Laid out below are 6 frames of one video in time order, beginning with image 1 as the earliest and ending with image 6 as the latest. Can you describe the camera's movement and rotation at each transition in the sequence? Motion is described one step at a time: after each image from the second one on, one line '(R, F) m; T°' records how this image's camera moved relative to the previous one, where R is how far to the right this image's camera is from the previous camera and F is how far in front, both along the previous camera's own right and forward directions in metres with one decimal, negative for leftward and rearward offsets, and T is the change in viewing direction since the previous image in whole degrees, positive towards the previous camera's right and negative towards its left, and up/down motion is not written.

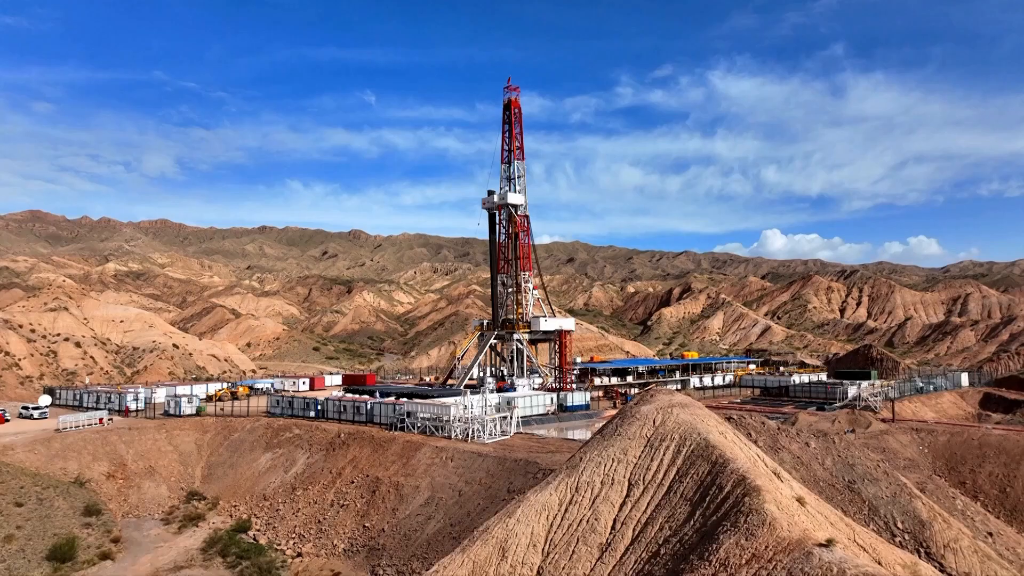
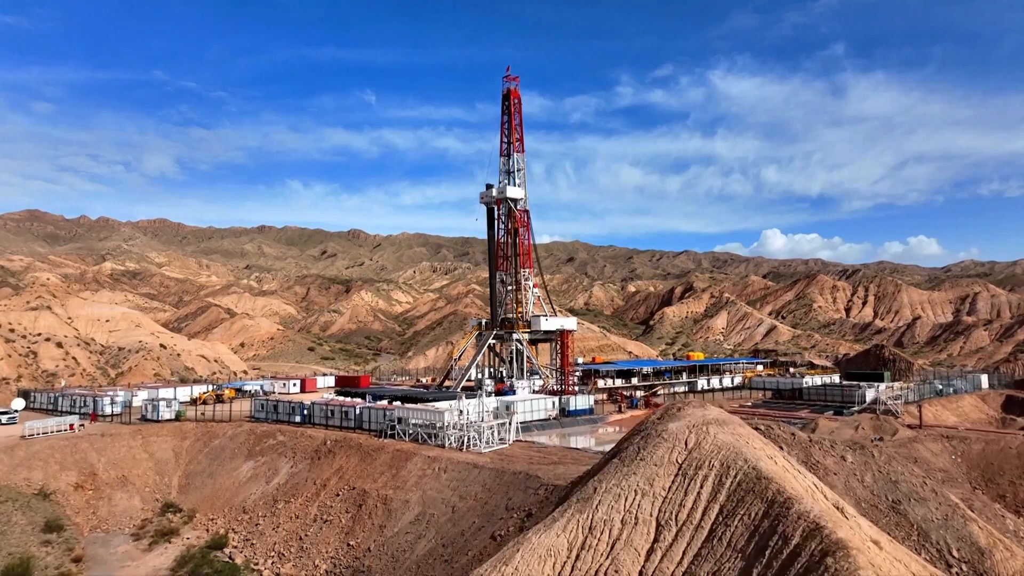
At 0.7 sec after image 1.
(0.0, +2.4) m; 0°
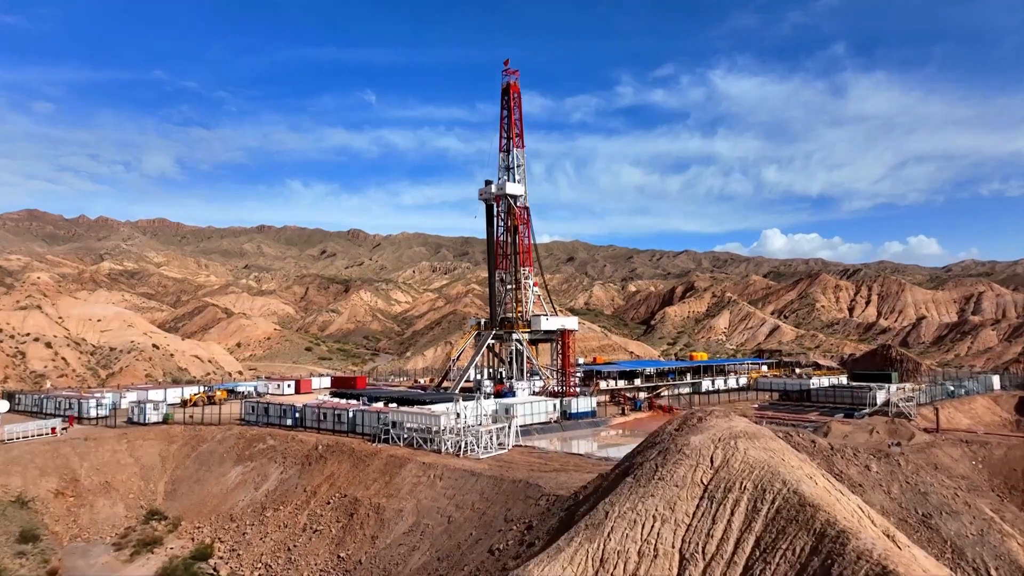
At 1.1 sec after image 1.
(0.0, +1.3) m; 0°
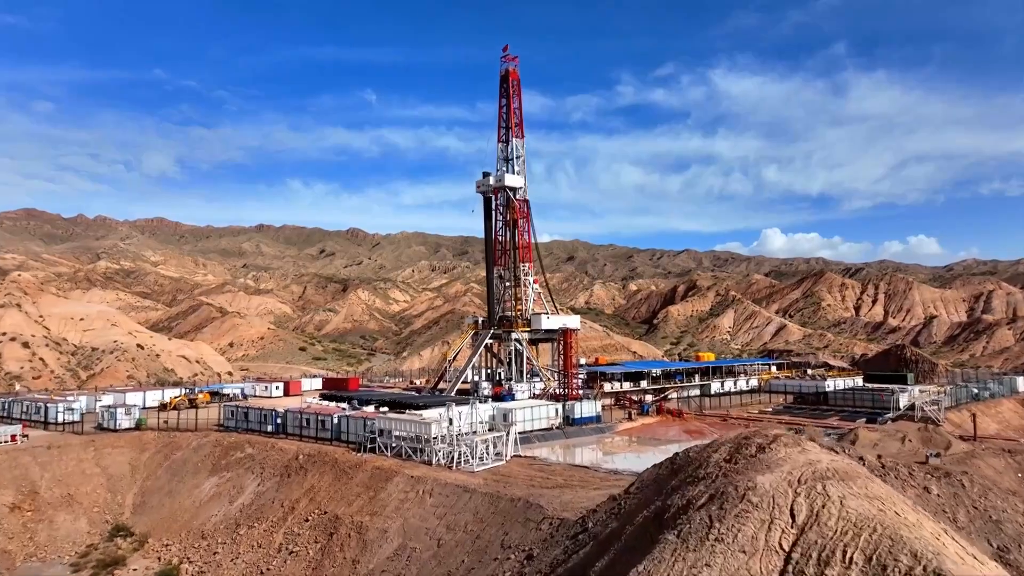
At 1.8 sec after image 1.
(+0.1, +2.6) m; 0°
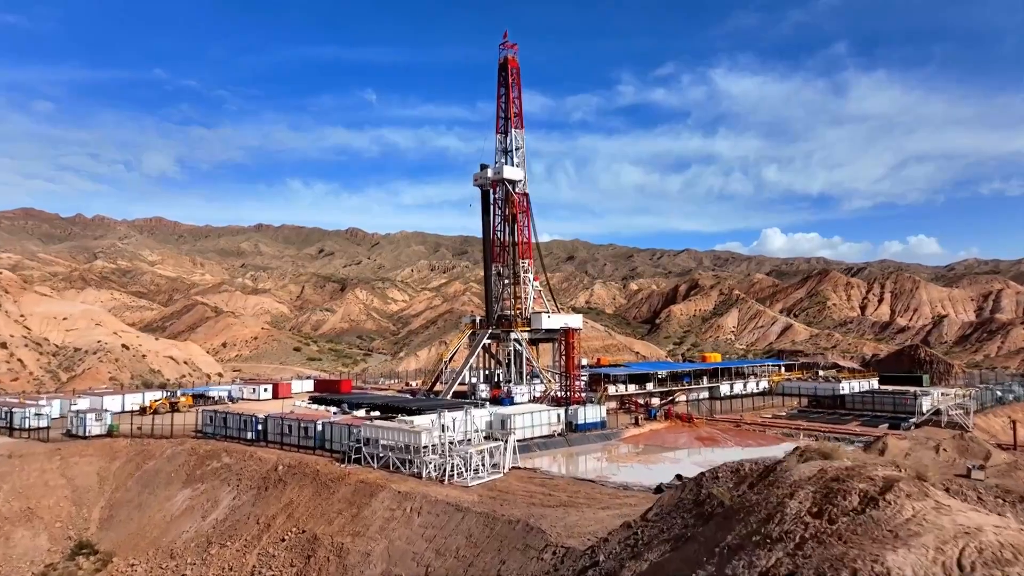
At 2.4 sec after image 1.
(+0.1, +2.3) m; 0°
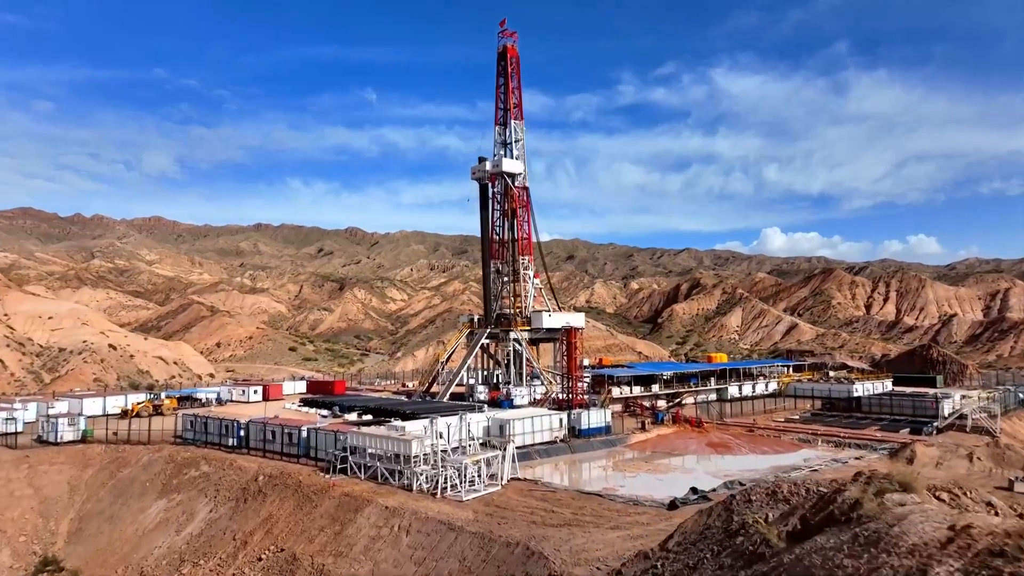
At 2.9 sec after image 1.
(0.0, +1.9) m; 0°
